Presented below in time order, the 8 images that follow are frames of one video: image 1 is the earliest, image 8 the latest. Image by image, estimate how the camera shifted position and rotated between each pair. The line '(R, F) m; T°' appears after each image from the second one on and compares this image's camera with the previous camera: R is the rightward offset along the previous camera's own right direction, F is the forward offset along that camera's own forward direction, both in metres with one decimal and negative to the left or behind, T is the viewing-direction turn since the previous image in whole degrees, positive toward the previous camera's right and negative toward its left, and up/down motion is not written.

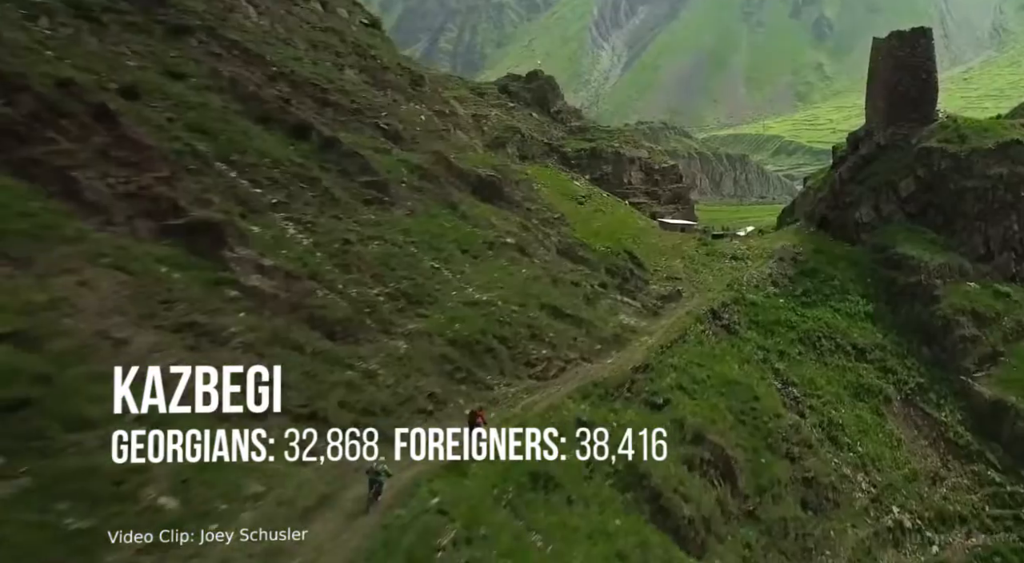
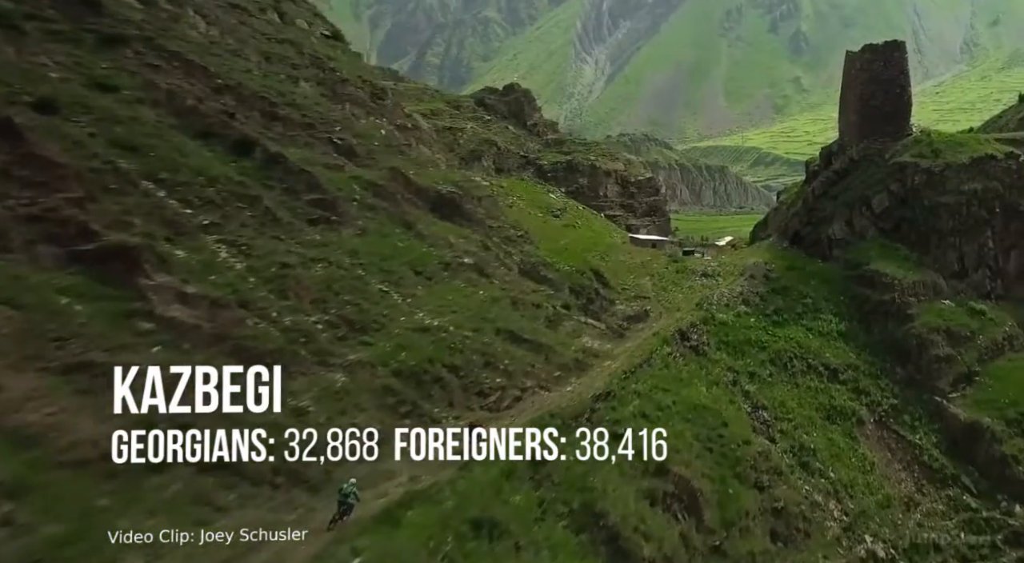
(+1.1, +1.3) m; +1°
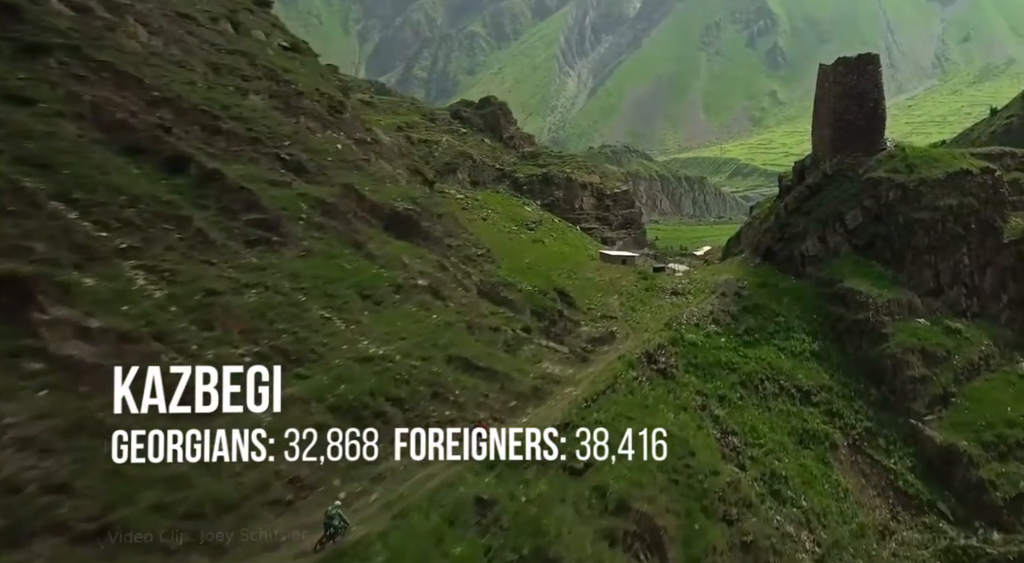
(+1.1, +1.4) m; +1°
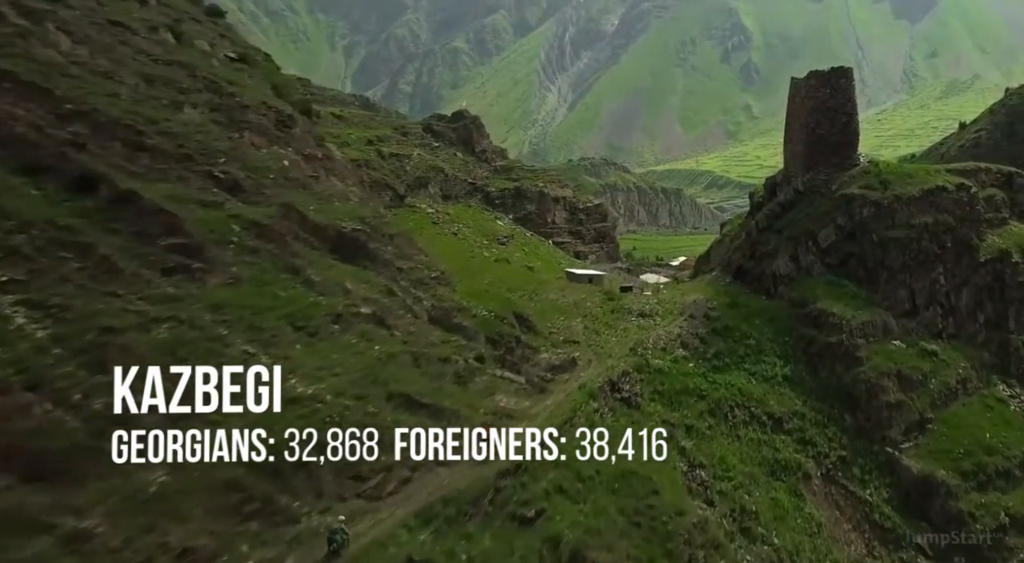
(+1.2, +1.9) m; +2°
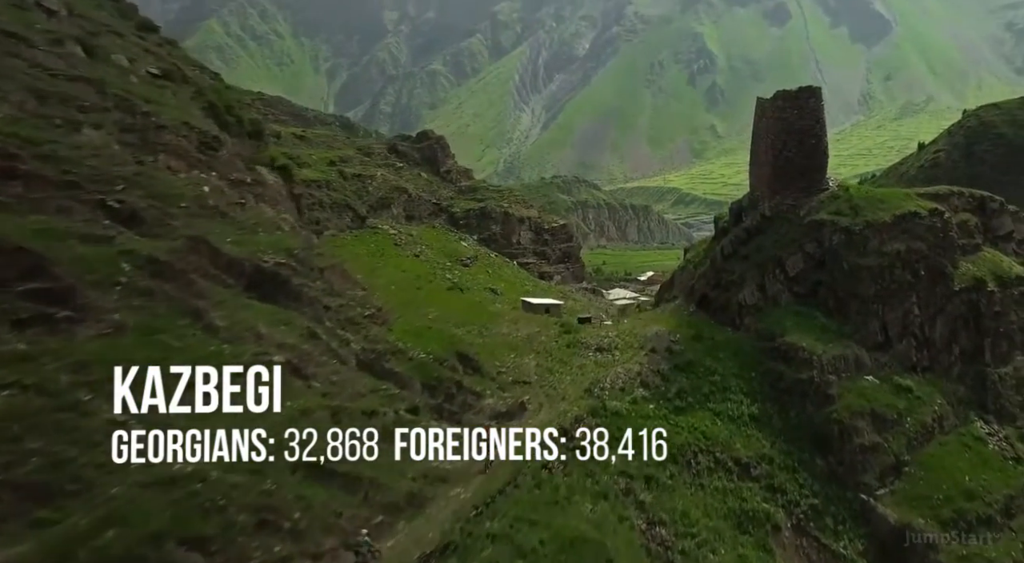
(+1.3, +2.9) m; +2°
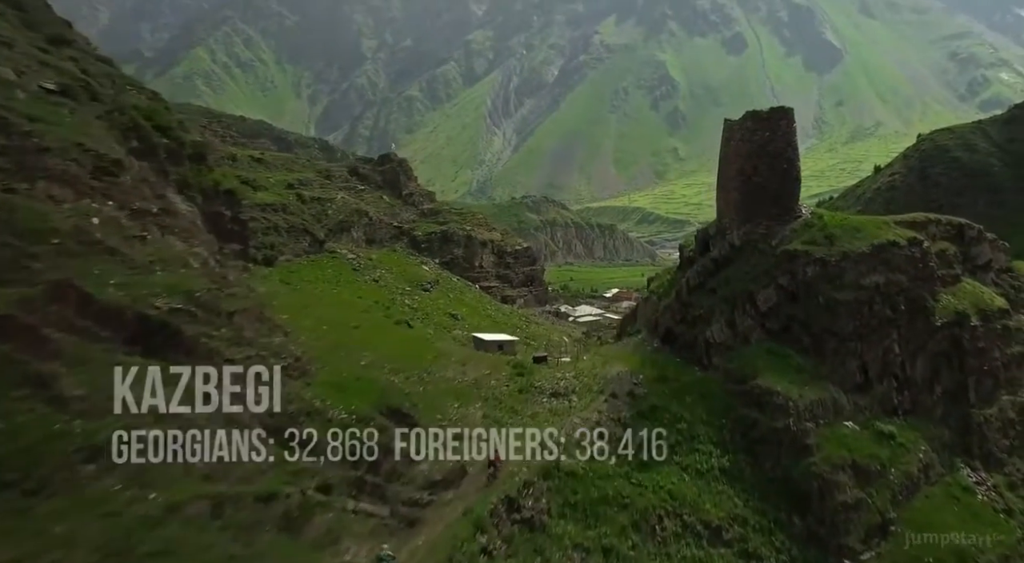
(+1.1, +3.6) m; +3°
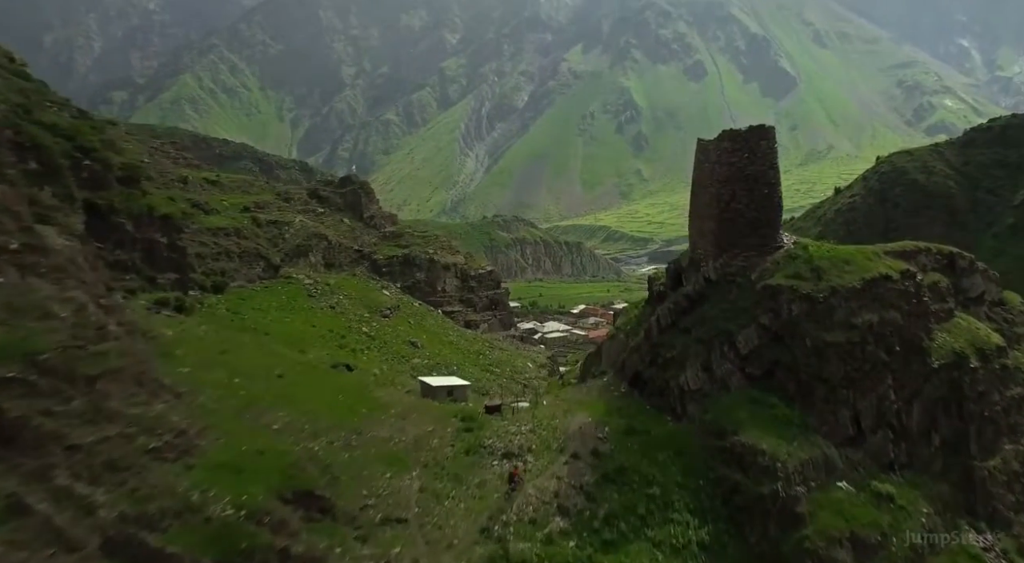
(+1.0, +4.5) m; +3°
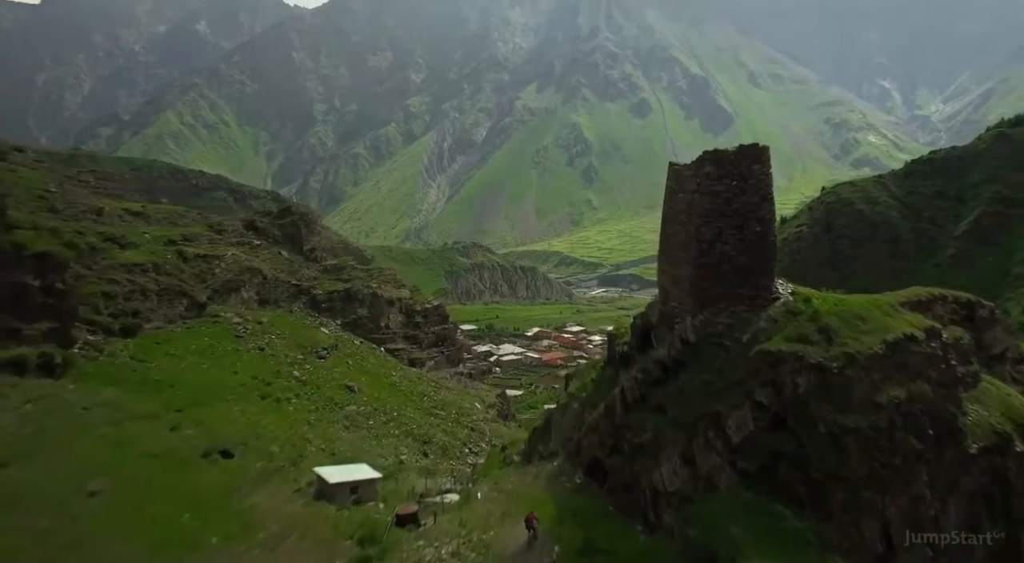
(+1.4, +8.2) m; +4°
